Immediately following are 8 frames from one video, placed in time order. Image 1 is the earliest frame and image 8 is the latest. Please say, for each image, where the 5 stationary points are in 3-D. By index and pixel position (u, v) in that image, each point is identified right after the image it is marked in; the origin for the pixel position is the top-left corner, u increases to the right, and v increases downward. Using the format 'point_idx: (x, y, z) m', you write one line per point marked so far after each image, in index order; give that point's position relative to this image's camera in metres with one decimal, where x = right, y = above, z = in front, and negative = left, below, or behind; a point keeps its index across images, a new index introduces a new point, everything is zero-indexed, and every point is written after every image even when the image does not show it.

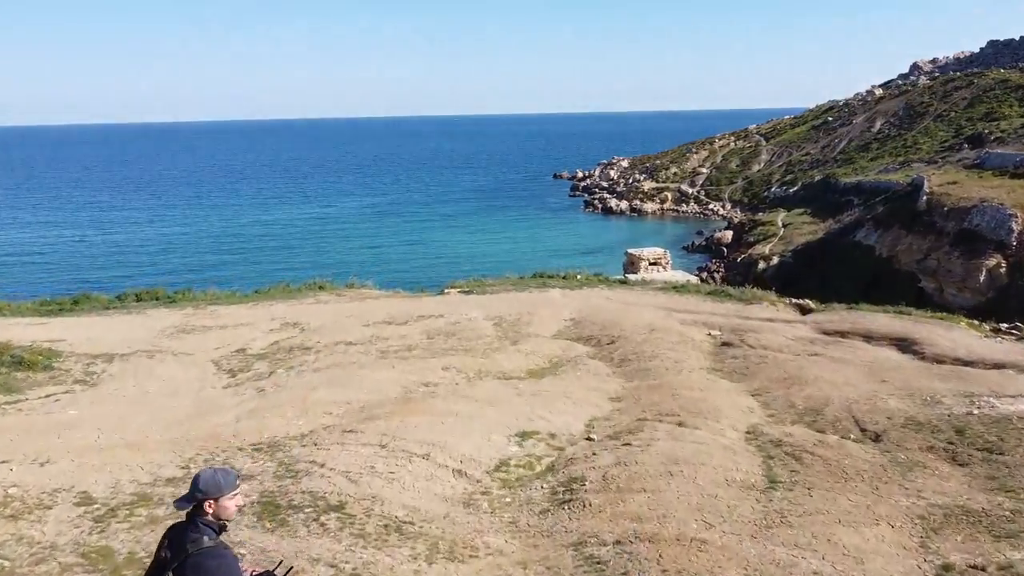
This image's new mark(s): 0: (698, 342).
0: (+2.8, -0.8, +12.1) m
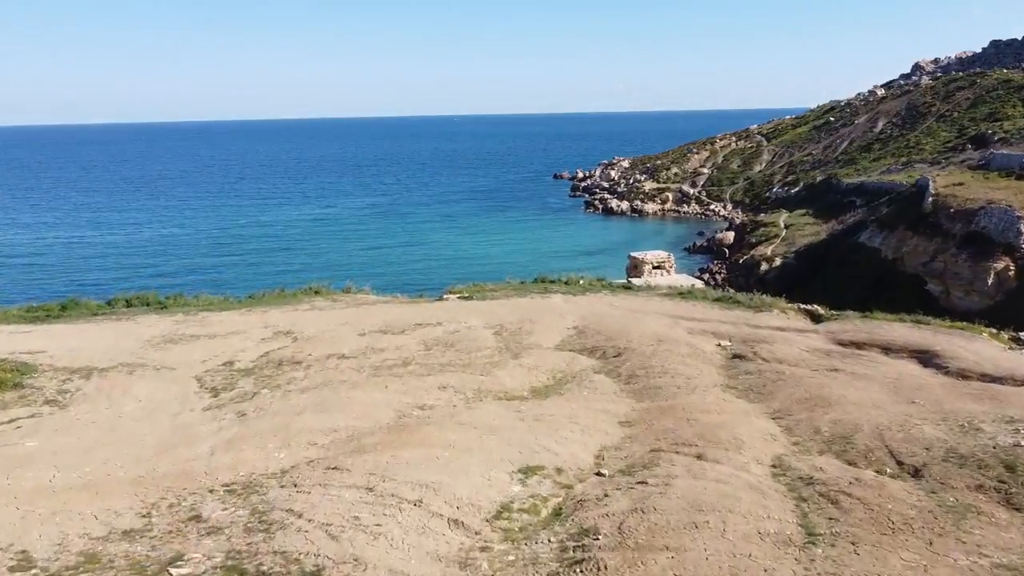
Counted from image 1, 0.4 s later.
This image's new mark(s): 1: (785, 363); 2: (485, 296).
0: (+2.8, -1.0, +11.5) m
1: (+3.6, -1.0, +10.5) m
2: (-0.7, -0.2, +19.8) m
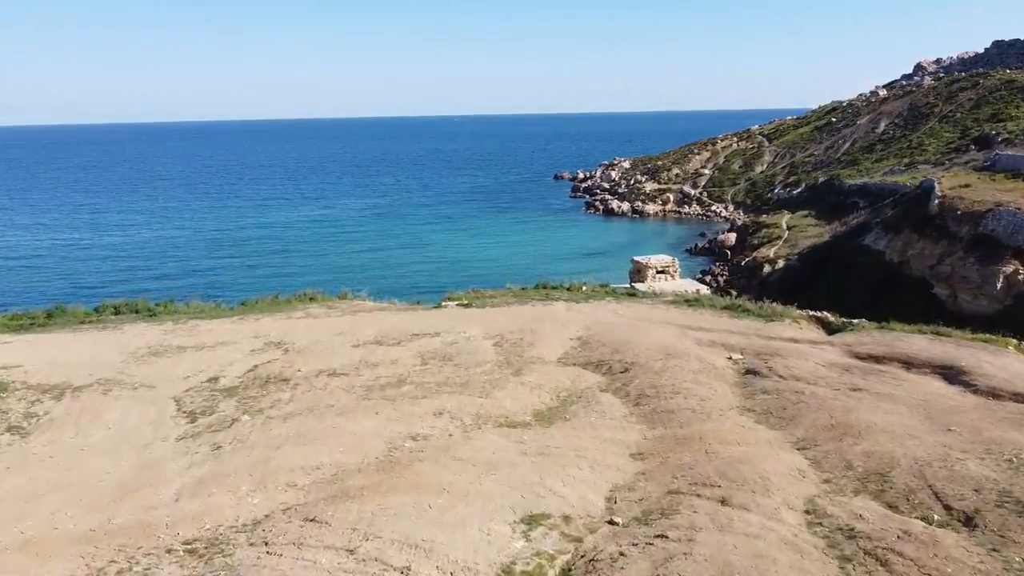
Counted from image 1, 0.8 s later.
0: (+2.8, -1.1, +10.9) m
1: (+3.6, -1.1, +9.9) m
2: (-0.6, -0.4, +19.2) m
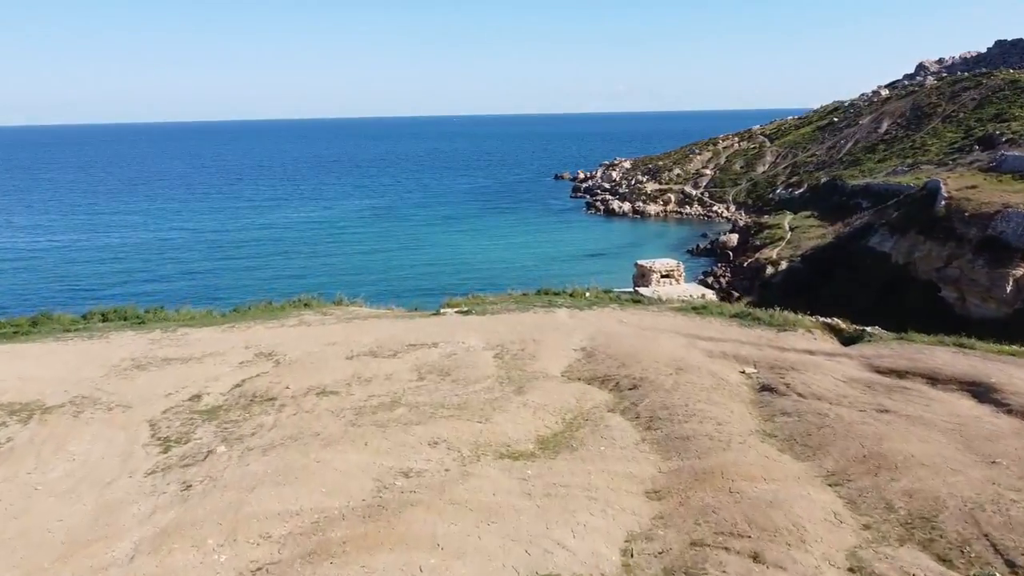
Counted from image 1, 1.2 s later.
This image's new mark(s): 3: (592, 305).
0: (+2.9, -1.3, +10.3) m
1: (+3.6, -1.3, +9.2) m
2: (-0.6, -0.5, +18.6) m
3: (+1.8, -0.4, +18.6) m
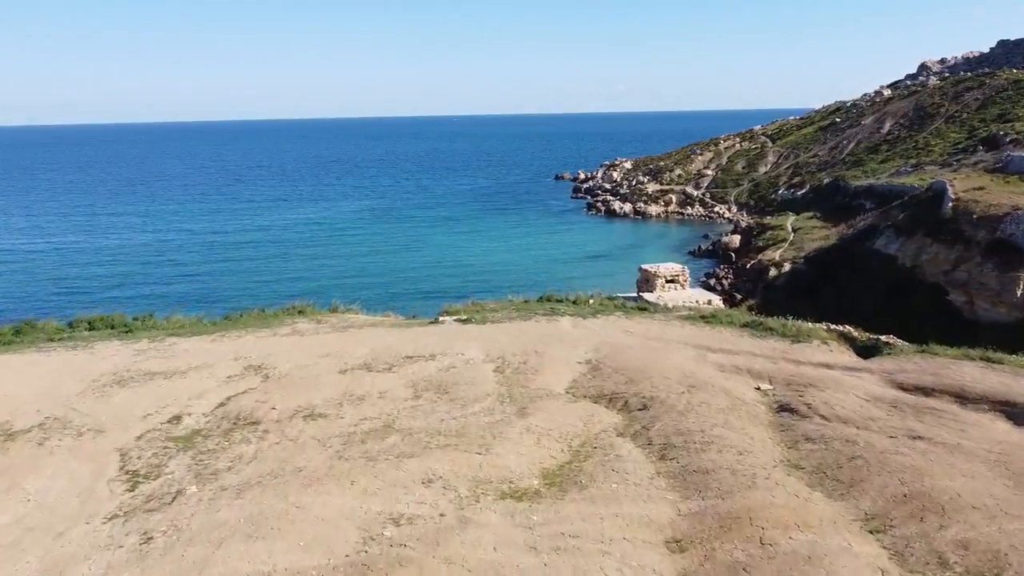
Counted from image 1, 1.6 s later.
0: (+2.9, -1.4, +9.6) m
1: (+3.6, -1.4, +8.6) m
2: (-0.6, -0.7, +17.9) m
3: (+1.9, -0.6, +17.9) m
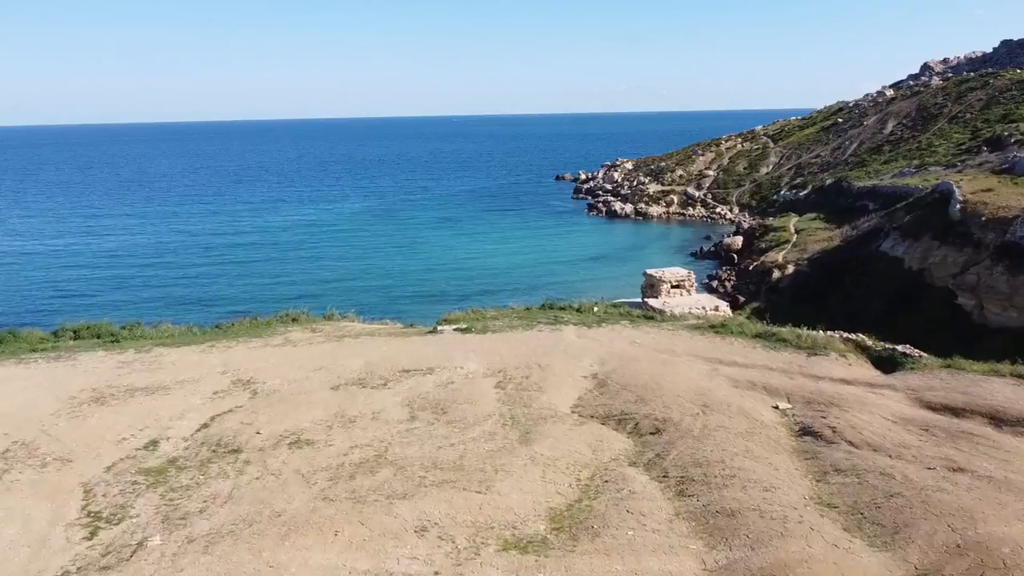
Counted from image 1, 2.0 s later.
0: (+2.9, -1.6, +9.0) m
1: (+3.6, -1.6, +7.9) m
2: (-0.6, -0.9, +17.2) m
3: (+1.9, -0.7, +17.2) m
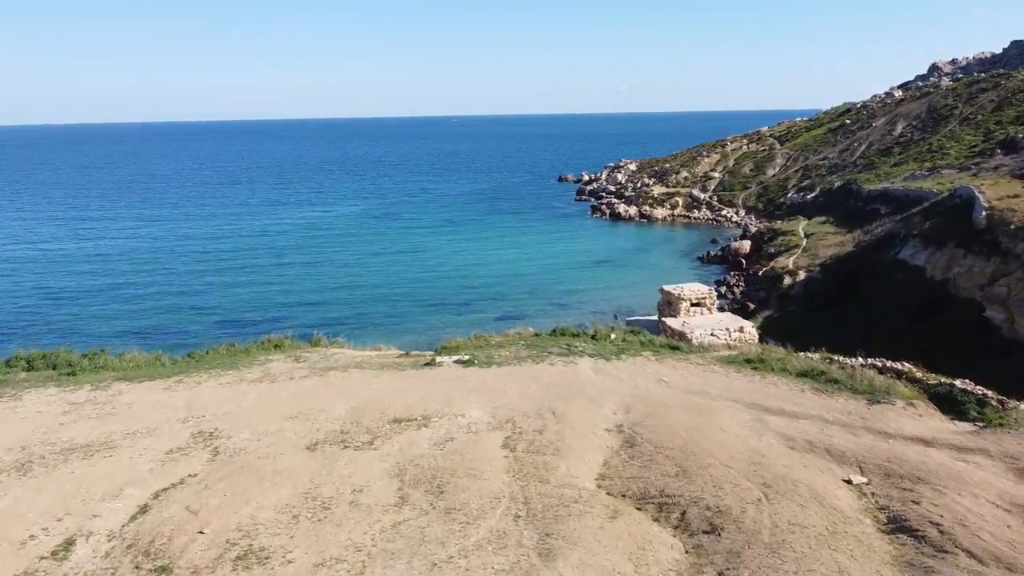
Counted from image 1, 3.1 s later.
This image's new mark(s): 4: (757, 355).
0: (+3.0, -2.1, +7.0) m
1: (+3.8, -2.1, +5.9) m
2: (-0.4, -1.4, +15.3) m
3: (+2.0, -1.2, +15.3) m
4: (+4.4, -1.2, +14.6) m
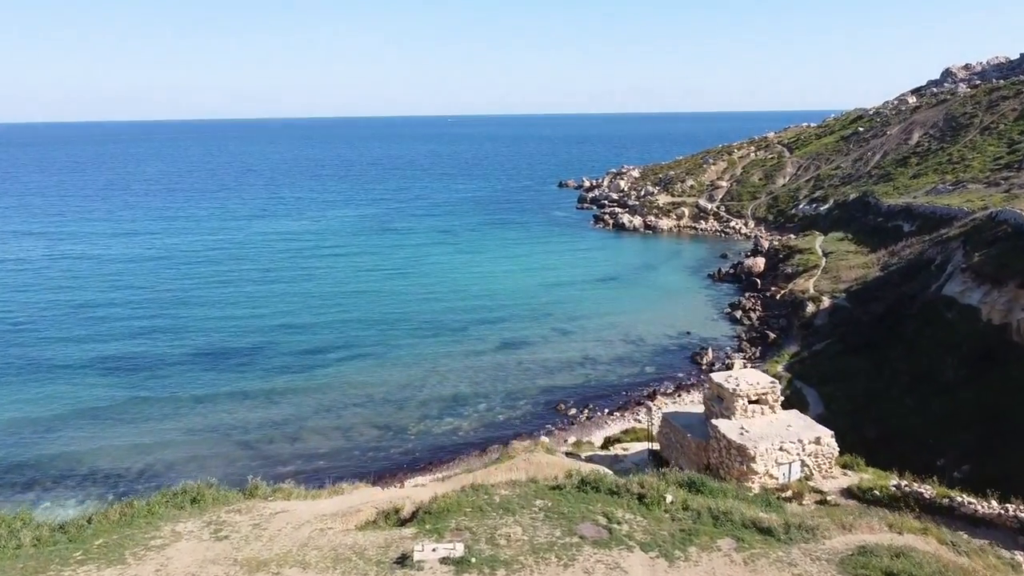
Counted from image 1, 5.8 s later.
0: (+3.3, -4.1, +2.1) m
1: (+4.0, -4.1, +1.0) m
2: (-0.2, -3.4, +10.4) m
3: (+2.2, -3.2, +10.4) m
4: (+4.6, -3.2, +9.6) m
